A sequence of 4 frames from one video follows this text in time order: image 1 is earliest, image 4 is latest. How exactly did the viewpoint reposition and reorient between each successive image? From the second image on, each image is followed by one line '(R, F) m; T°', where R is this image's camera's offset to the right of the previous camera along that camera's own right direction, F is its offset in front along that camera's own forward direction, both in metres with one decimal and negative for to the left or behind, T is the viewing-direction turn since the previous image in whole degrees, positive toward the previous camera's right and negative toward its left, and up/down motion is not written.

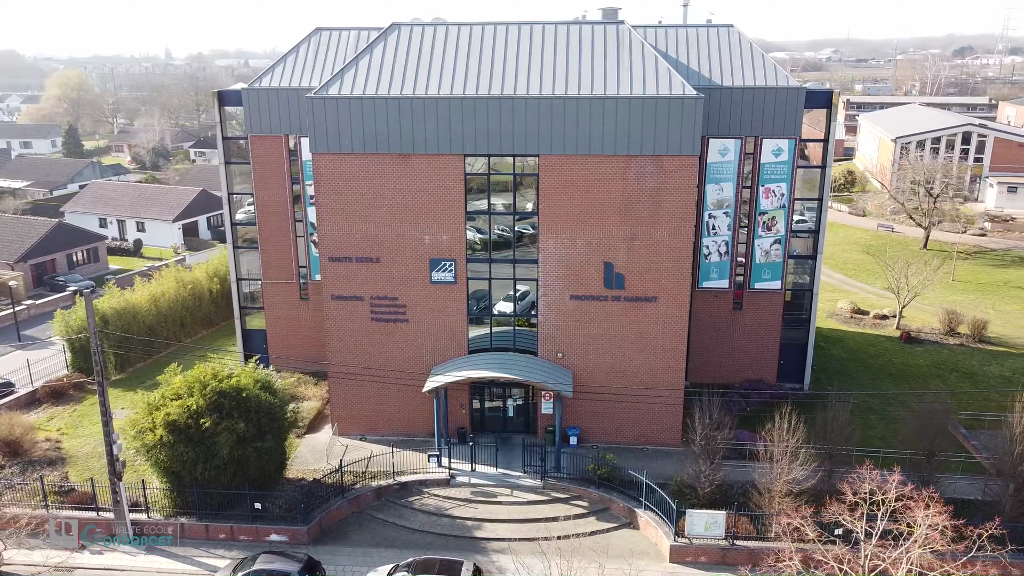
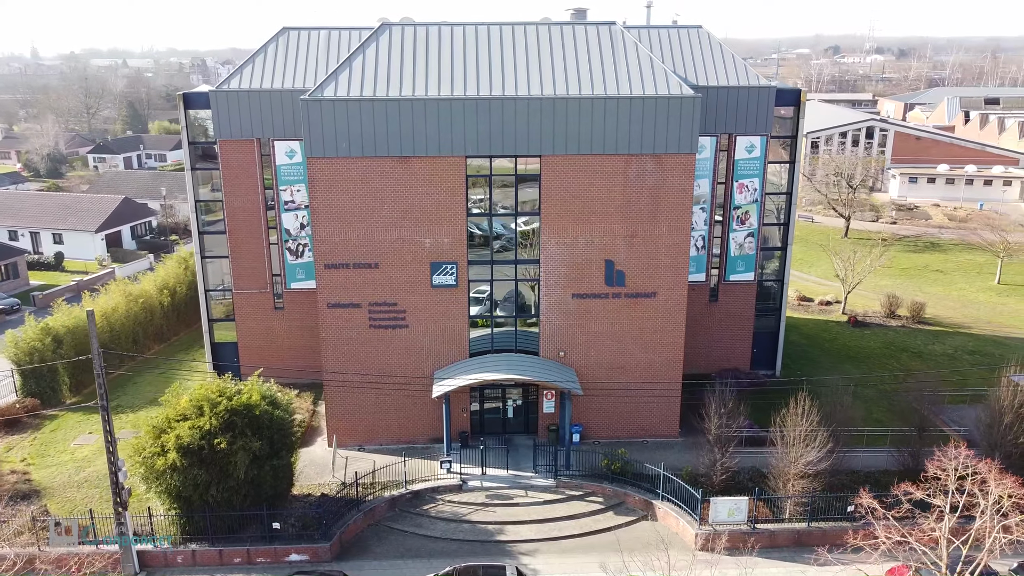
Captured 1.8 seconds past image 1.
(-2.9, +0.2) m; +7°
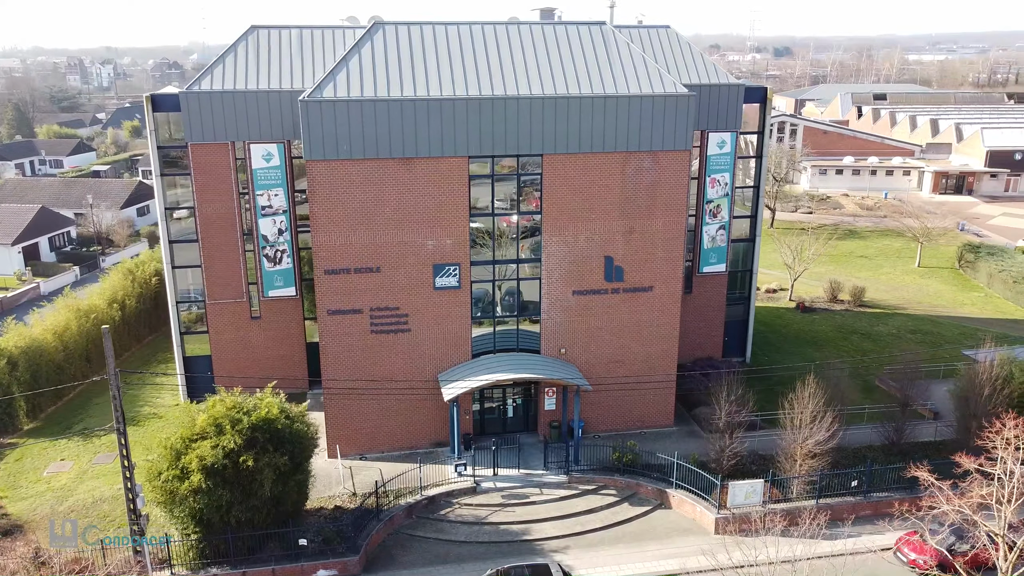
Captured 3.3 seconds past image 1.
(-2.9, +0.2) m; +7°
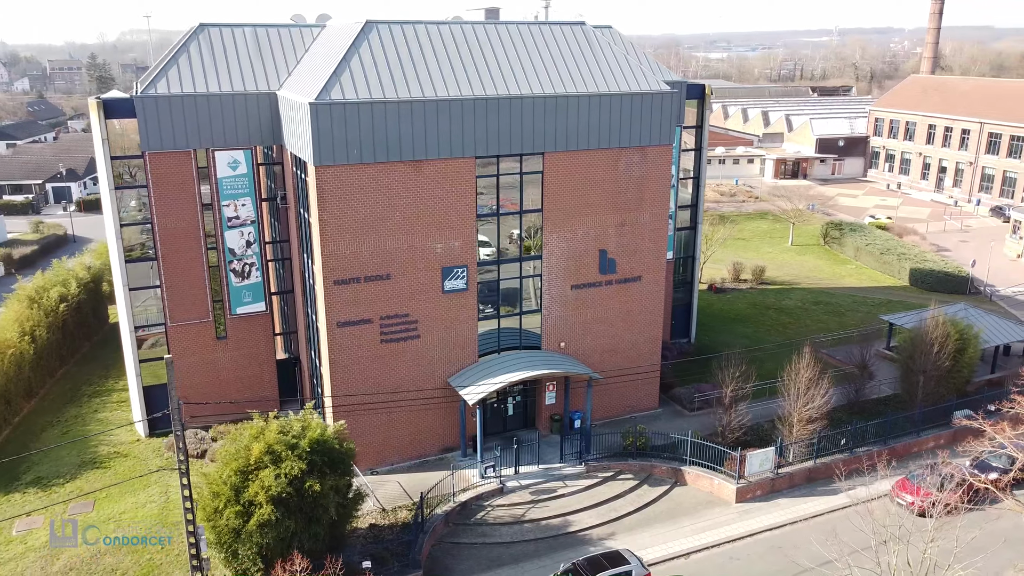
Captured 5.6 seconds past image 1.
(-5.2, +0.4) m; +12°
